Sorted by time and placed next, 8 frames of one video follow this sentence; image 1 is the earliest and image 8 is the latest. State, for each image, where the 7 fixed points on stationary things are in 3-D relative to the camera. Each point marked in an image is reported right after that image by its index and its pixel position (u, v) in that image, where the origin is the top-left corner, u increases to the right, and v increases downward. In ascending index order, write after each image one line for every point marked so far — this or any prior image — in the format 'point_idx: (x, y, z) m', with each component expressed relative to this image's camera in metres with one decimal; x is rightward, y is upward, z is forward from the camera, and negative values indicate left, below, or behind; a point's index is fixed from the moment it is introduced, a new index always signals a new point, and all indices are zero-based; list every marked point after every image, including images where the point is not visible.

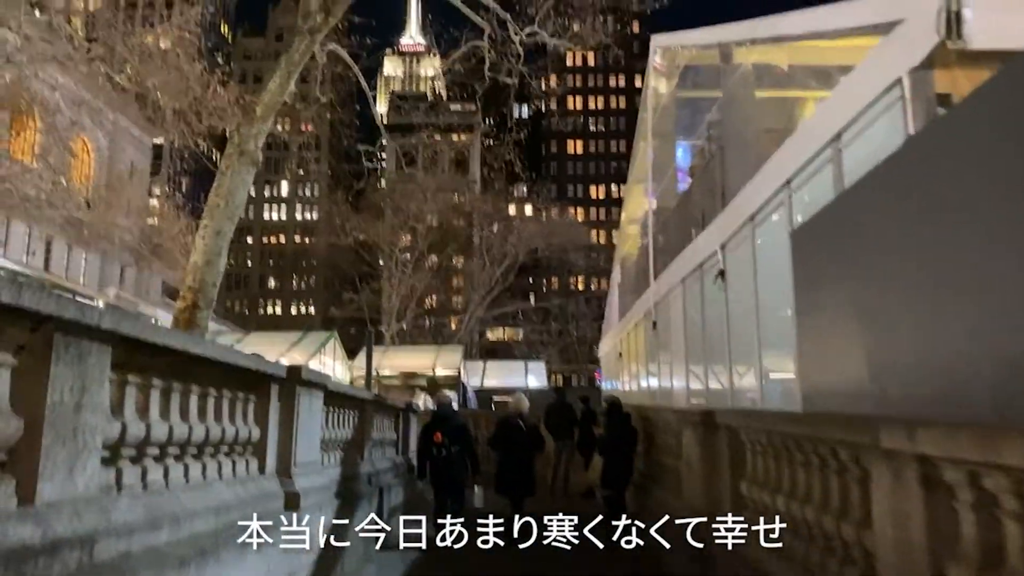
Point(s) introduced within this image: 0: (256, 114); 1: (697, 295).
0: (-3.2, +2.2, +9.8) m
1: (+2.0, -0.1, +8.7) m
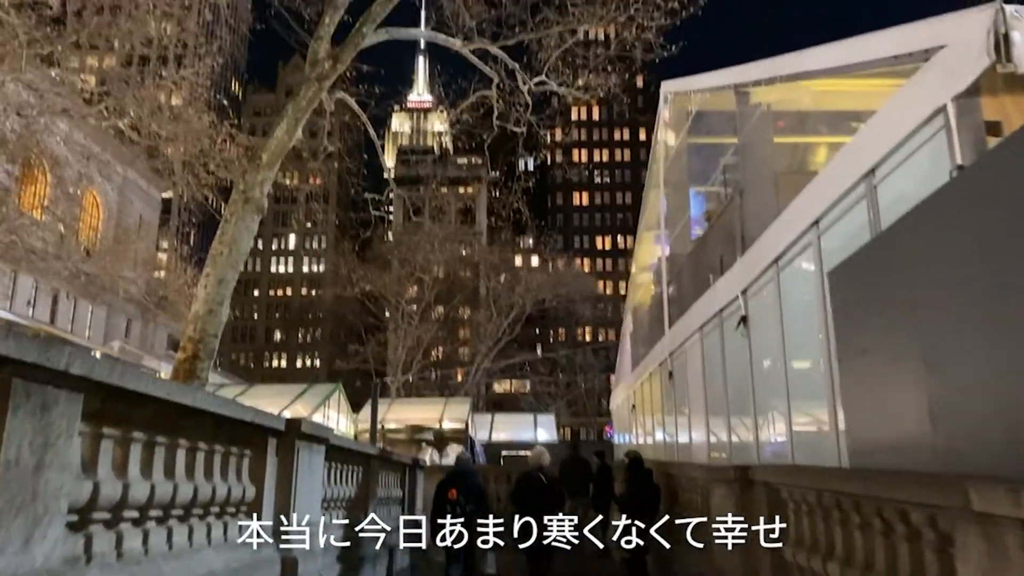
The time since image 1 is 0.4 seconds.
0: (-3.1, +1.6, +9.7) m
1: (+2.2, -0.6, +8.4) m
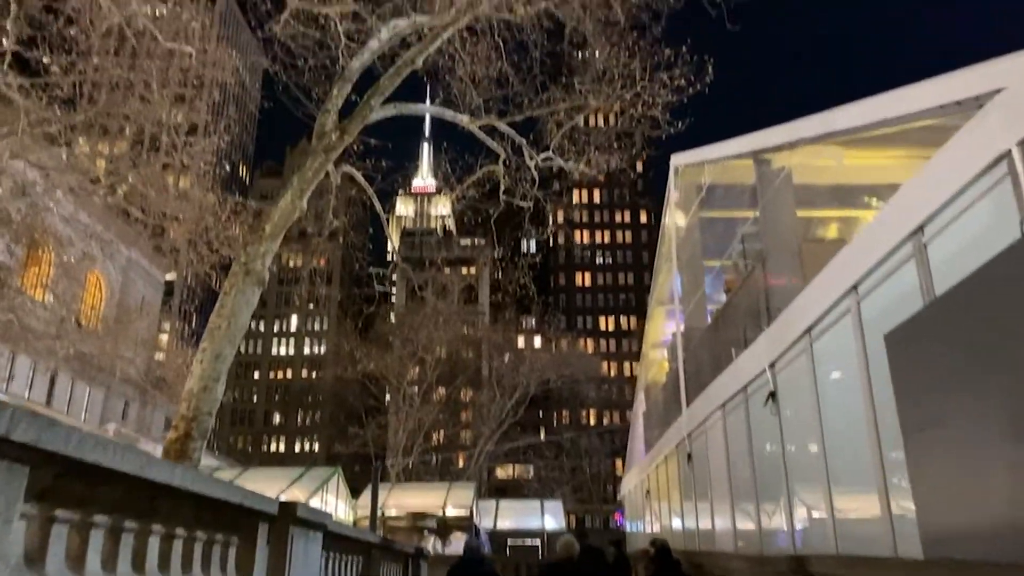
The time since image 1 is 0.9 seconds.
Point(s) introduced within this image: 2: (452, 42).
0: (-3.0, +0.7, +9.4) m
1: (+2.3, -1.3, +7.9) m
2: (-1.1, +4.5, +14.6) m
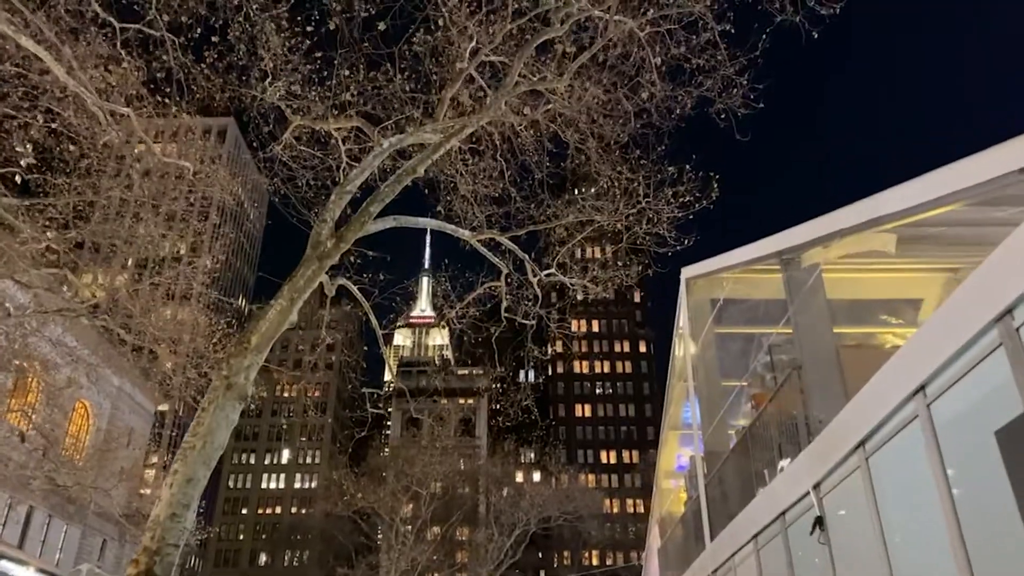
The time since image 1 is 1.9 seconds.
0: (-2.9, -0.6, +8.7) m
1: (+2.3, -2.3, +6.9) m
2: (-1.1, +2.3, +14.5) m
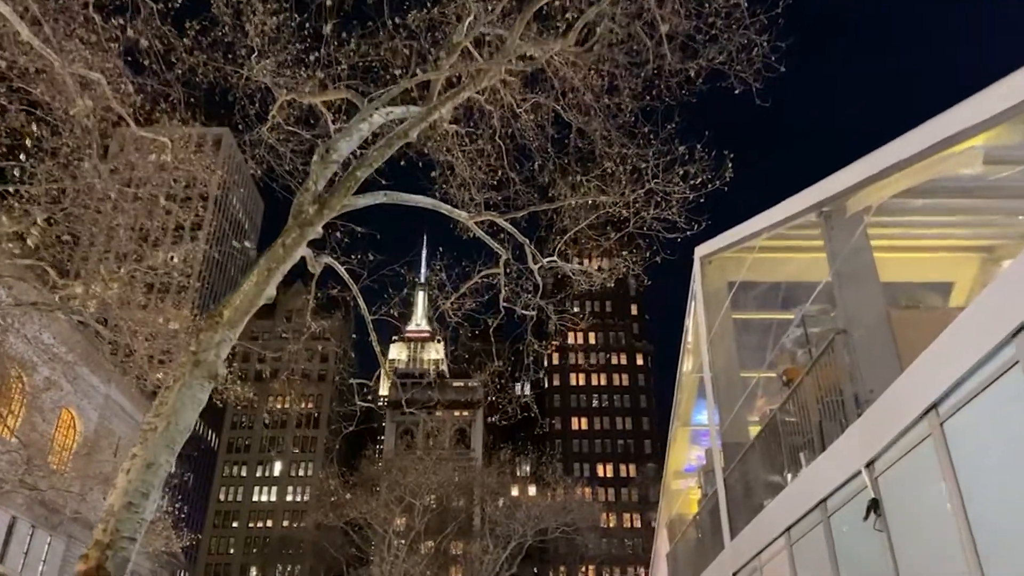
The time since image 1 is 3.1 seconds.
0: (-2.9, -0.3, +7.9) m
1: (+2.3, -2.0, +6.1) m
2: (-1.1, +2.5, +13.7) m
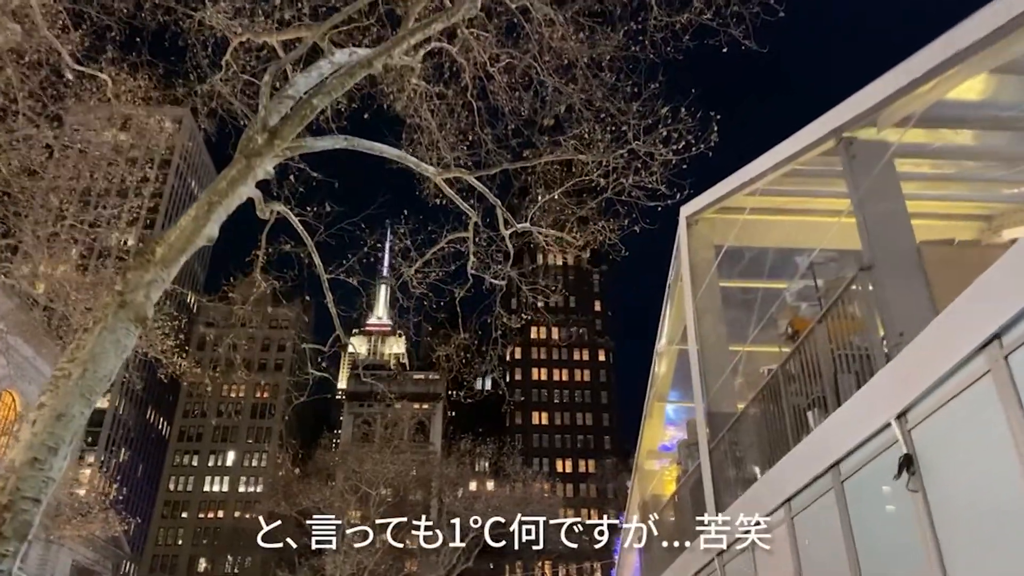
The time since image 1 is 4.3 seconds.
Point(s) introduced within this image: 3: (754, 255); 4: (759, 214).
0: (-3.1, +0.3, +6.9) m
1: (+2.1, -1.6, +5.3) m
2: (-1.5, +3.1, +12.8) m
3: (+2.7, +0.4, +9.0) m
4: (+2.8, +0.8, +8.8) m
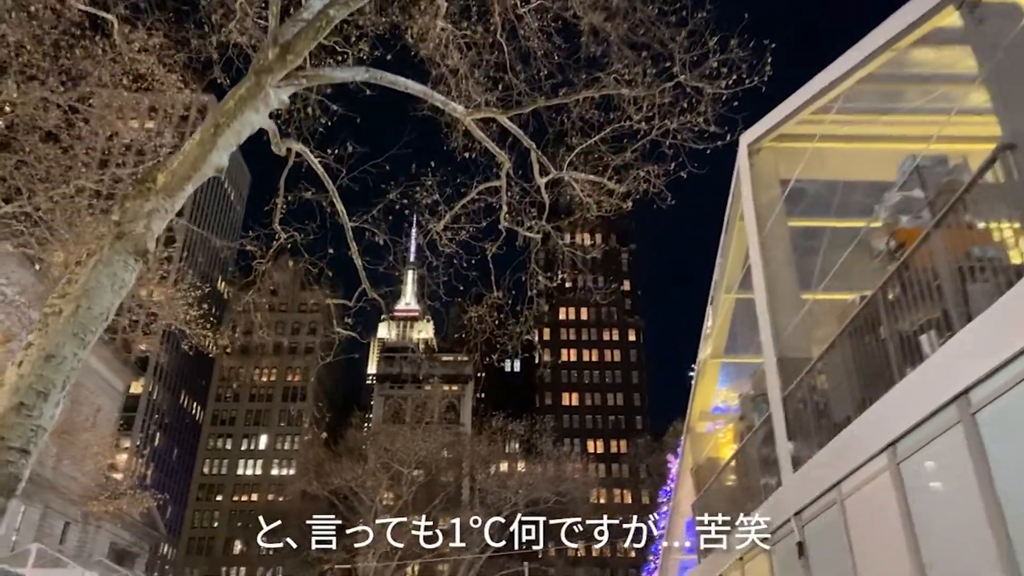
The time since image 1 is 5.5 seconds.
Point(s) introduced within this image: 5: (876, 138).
0: (-2.8, +0.8, +6.2) m
1: (+2.5, -1.0, +4.4) m
2: (-1.0, +3.8, +11.9) m
3: (+3.2, +1.0, +8.0) m
4: (+3.2, +1.5, +7.9) m
5: (+3.3, +1.5, +7.2) m
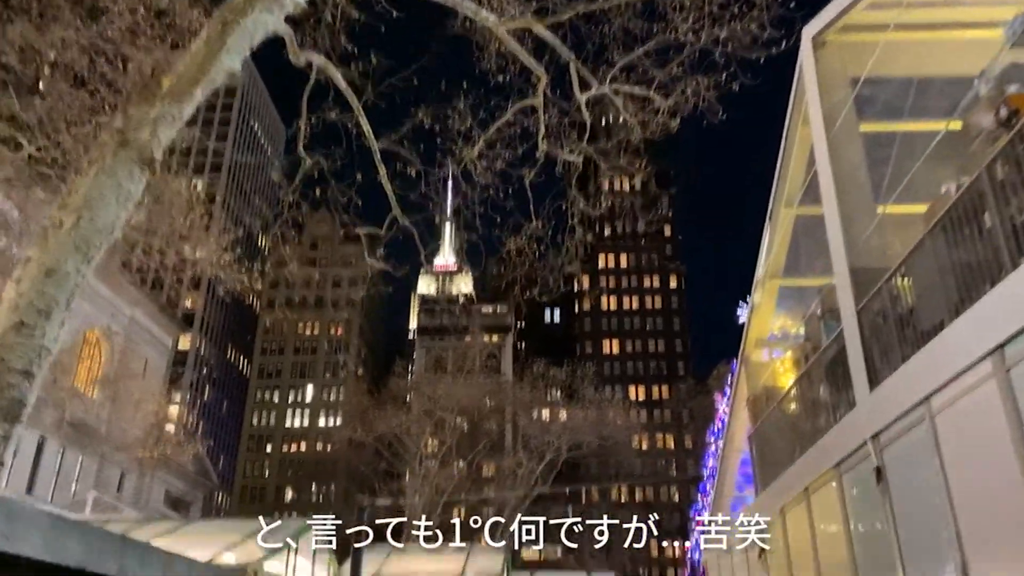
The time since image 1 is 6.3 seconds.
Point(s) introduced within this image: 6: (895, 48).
0: (-2.5, +1.4, +5.6) m
1: (+2.7, -0.3, +3.8) m
2: (-0.5, +4.8, +11.1) m
3: (+3.5, +1.9, +7.2) m
4: (+3.5, +2.4, +7.0) m
5: (+3.6, +2.3, +6.3) m
6: (+3.5, +2.3, +7.2) m
